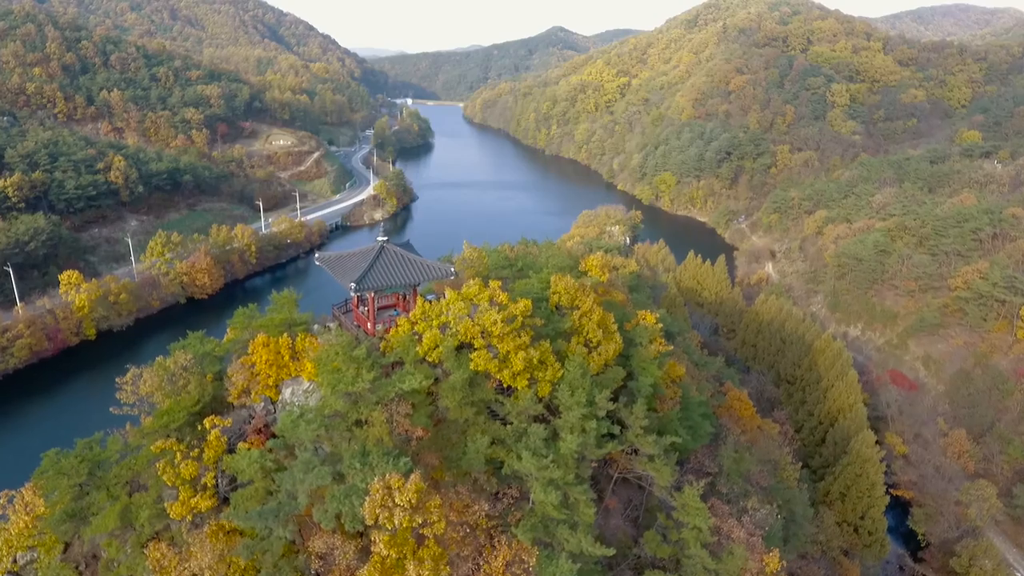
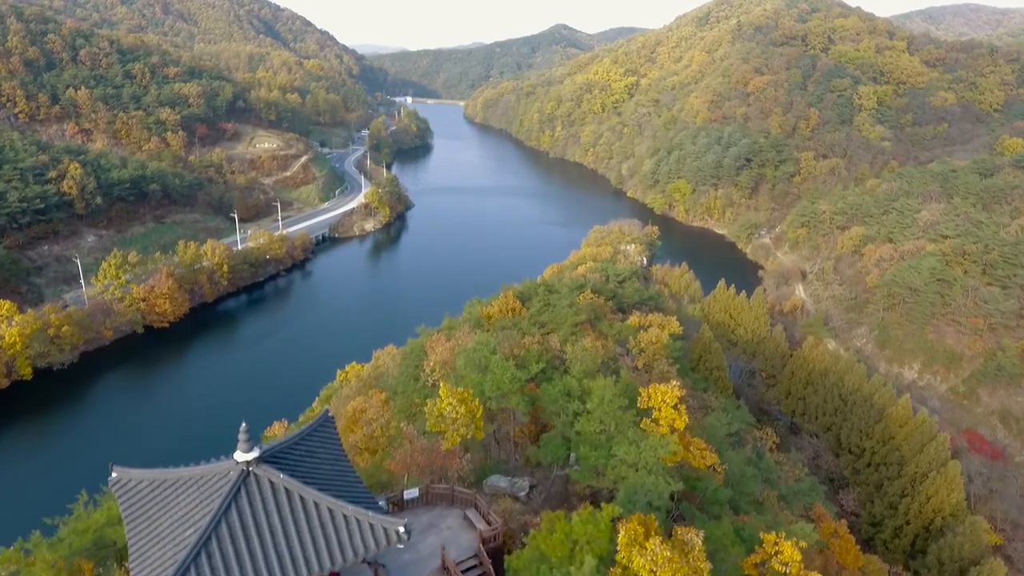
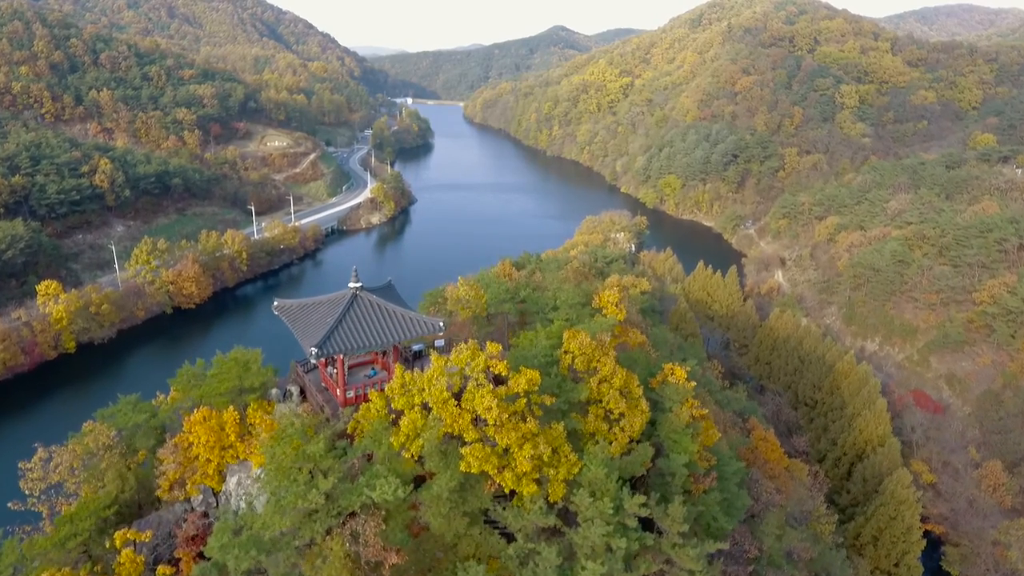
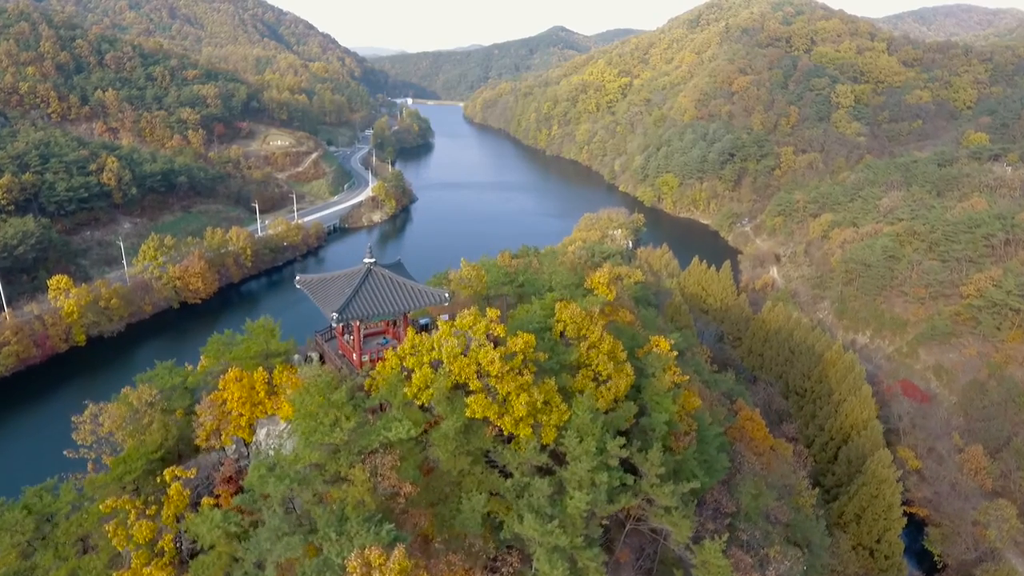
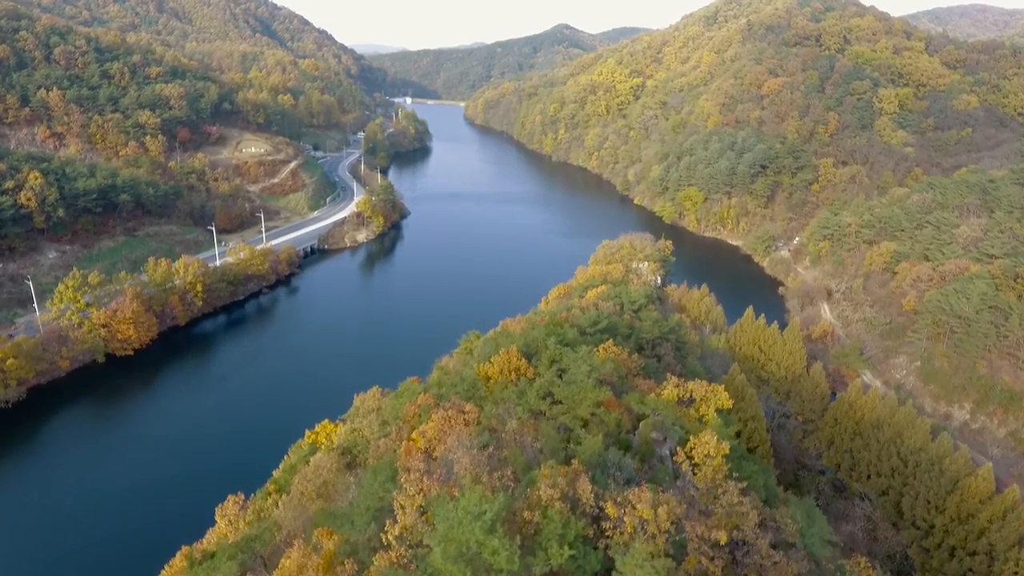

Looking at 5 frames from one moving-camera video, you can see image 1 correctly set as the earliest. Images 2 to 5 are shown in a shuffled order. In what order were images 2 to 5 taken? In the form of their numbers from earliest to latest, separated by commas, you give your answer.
4, 3, 2, 5
